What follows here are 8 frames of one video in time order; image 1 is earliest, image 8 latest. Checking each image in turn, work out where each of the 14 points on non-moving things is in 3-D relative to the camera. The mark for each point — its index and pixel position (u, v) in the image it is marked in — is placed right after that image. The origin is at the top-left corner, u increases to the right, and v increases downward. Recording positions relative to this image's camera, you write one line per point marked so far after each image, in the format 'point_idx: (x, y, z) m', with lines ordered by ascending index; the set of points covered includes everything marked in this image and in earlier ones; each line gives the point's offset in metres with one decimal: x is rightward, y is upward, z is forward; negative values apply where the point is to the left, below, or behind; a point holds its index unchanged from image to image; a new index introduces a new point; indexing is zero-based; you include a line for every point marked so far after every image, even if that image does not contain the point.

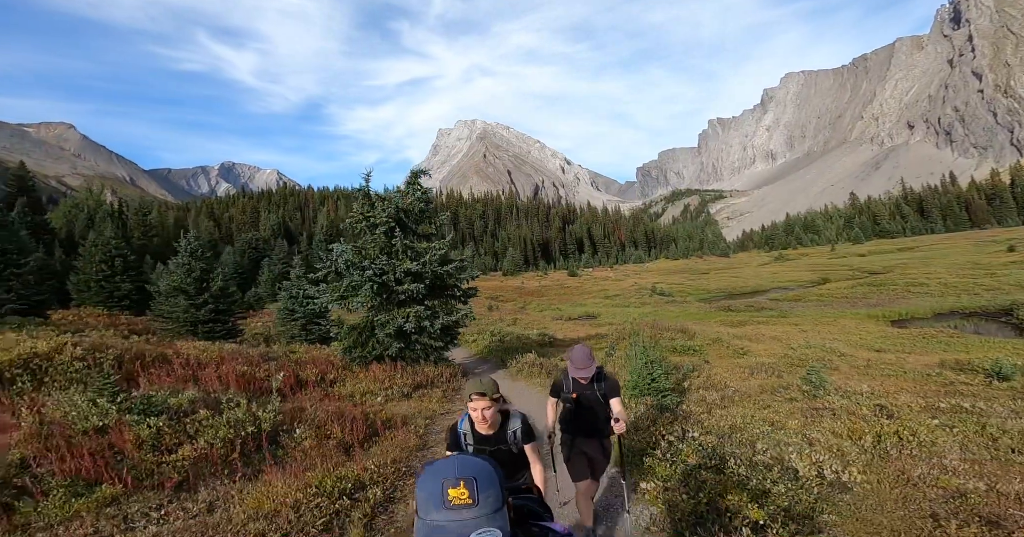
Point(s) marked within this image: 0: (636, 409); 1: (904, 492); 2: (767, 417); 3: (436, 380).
0: (+2.9, -3.0, +12.4) m
1: (+5.5, -3.1, +7.8) m
2: (+5.8, -3.1, +12.5) m
3: (-2.3, -3.3, +16.2) m
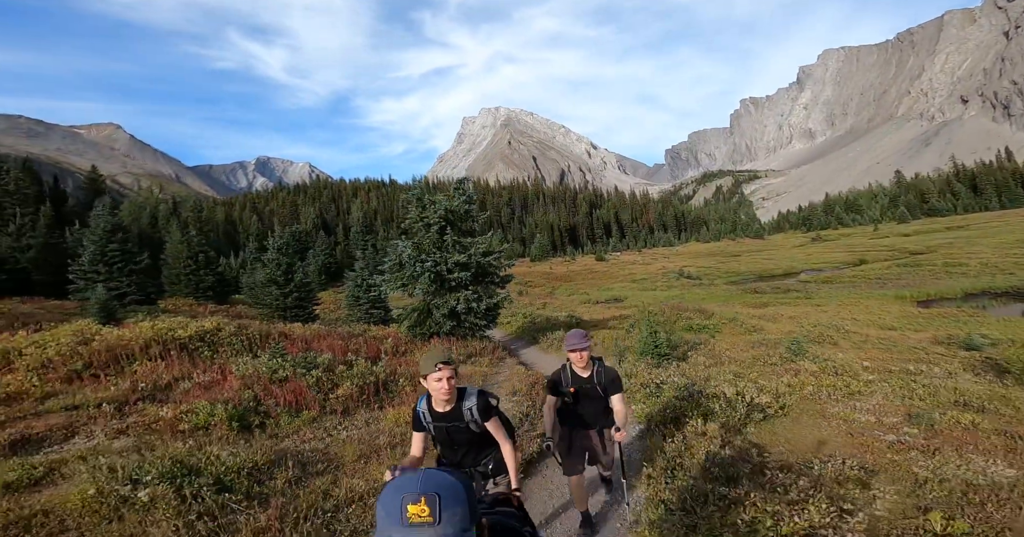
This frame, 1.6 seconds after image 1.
0: (+3.9, -2.8, +16.6) m
1: (+6.2, -3.0, +11.8) m
2: (+6.7, -2.9, +16.5) m
3: (-1.2, -3.1, +20.6) m
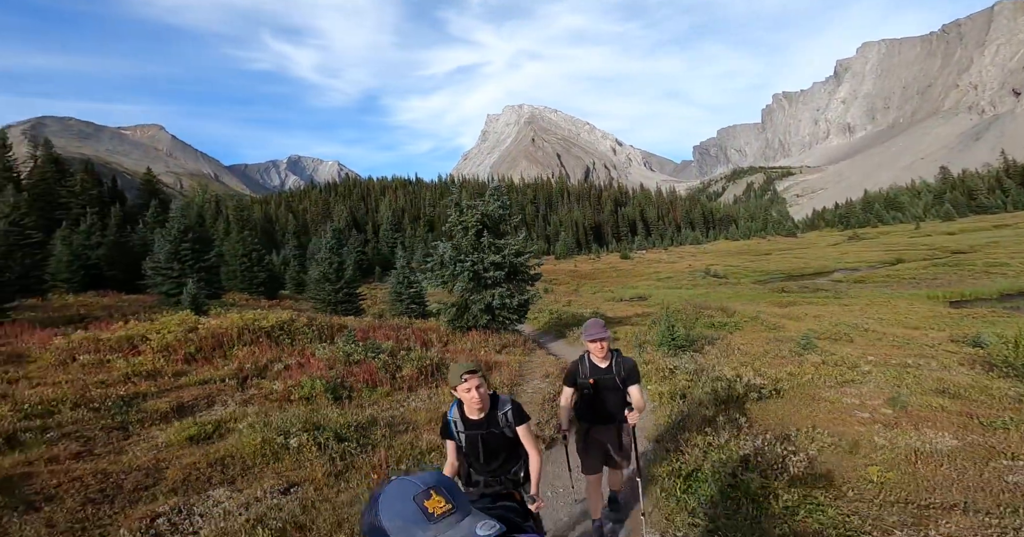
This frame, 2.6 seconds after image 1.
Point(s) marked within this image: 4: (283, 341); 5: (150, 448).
0: (+4.9, -2.9, +18.8) m
1: (+7.1, -3.0, +13.9) m
2: (+7.8, -3.0, +18.6) m
3: (0.0, -3.1, +23.0) m
4: (-6.9, -2.1, +17.4) m
5: (-5.3, -2.7, +8.5) m
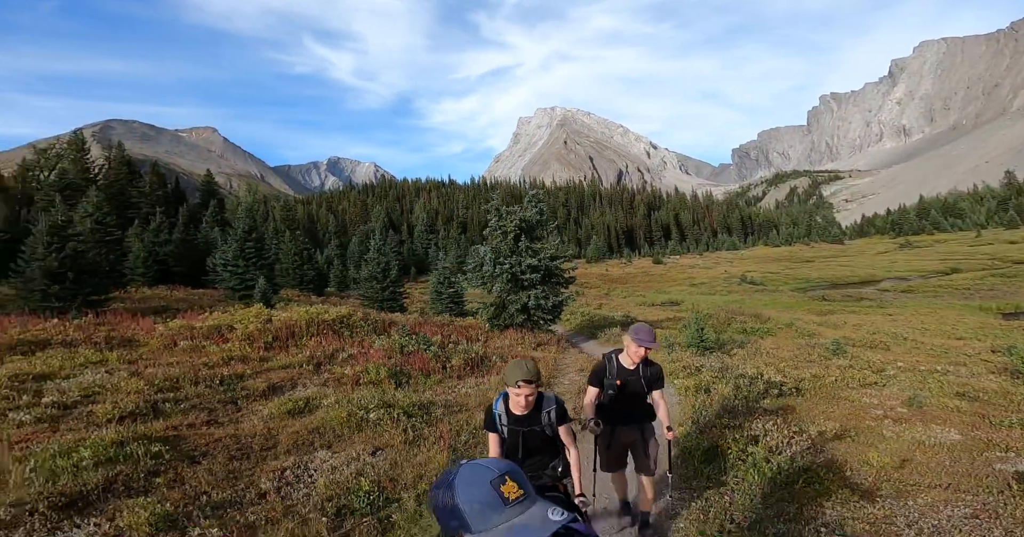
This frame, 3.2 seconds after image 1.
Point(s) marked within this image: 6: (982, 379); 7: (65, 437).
0: (+6.2, -3.1, +20.0) m
1: (+8.1, -3.3, +15.0) m
2: (+9.1, -3.2, +19.7) m
3: (+1.6, -3.2, +24.5) m
4: (-5.6, -2.1, +19.3) m
5: (-4.5, -2.7, +10.3) m
6: (+16.2, -3.9, +19.9) m
7: (-6.0, -2.4, +7.9) m
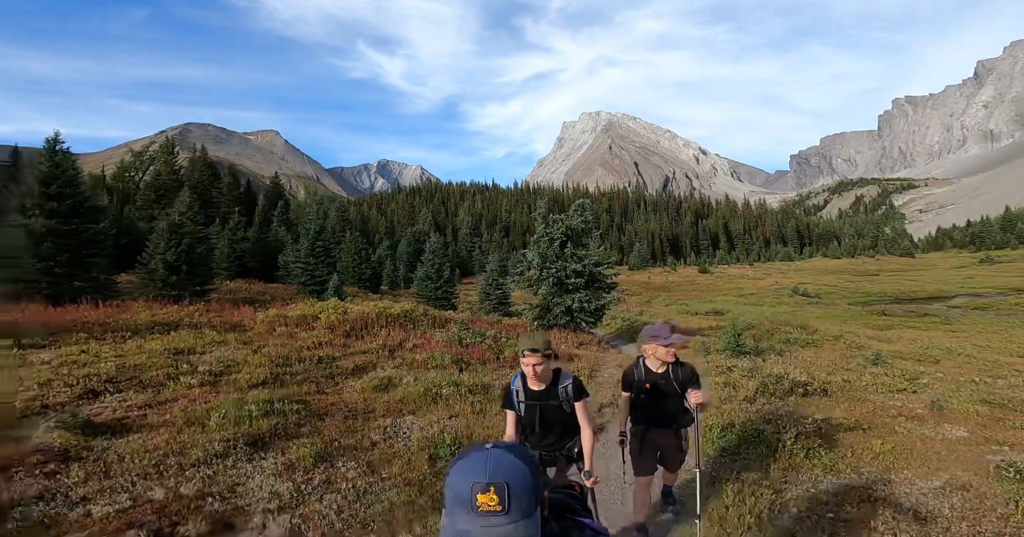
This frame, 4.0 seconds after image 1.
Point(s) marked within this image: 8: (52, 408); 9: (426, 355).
0: (+8.0, -3.4, +21.5) m
1: (+9.5, -3.6, +16.4) m
2: (+10.8, -3.6, +20.9) m
3: (+3.6, -3.4, +26.3) m
4: (-3.9, -2.1, +21.6) m
5: (-3.5, -2.6, +12.6) m
6: (+17.9, -4.5, +20.6) m
7: (-5.1, -2.3, +10.3) m
8: (-7.3, -2.3, +9.3) m
9: (-2.5, -2.5, +16.6) m
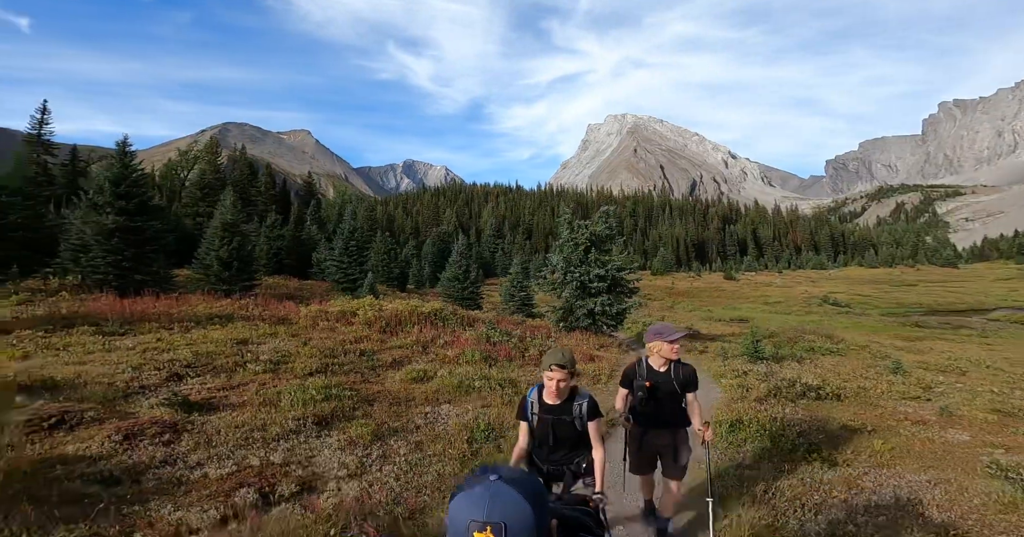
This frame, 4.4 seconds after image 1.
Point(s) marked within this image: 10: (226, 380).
0: (+8.9, -3.7, +22.3) m
1: (+10.2, -3.9, +17.1) m
2: (+11.7, -4.0, +21.6) m
3: (+4.8, -3.7, +27.2) m
4: (-2.9, -2.1, +22.8) m
5: (-2.8, -2.7, +13.8) m
6: (+18.8, -5.0, +21.0) m
7: (-4.5, -2.3, +11.6) m
8: (-6.8, -2.2, +10.6) m
9: (-1.7, -2.6, +17.8) m
10: (-5.8, -2.3, +11.6) m
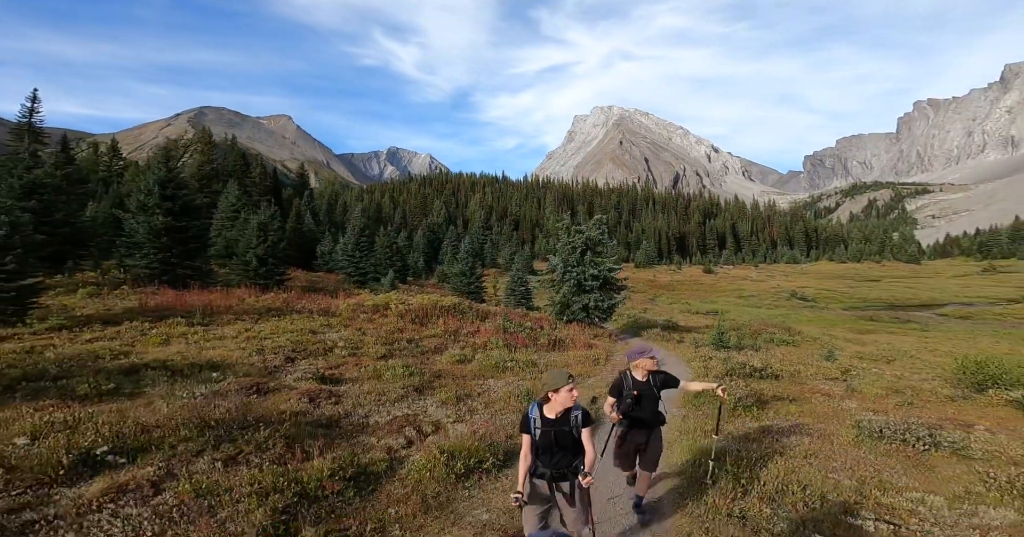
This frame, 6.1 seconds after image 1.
0: (+9.3, -3.9, +27.0) m
1: (+10.8, -4.3, +21.9) m
2: (+12.1, -4.3, +26.4) m
3: (+5.0, -3.7, +31.8) m
4: (-2.5, -2.2, +27.1) m
5: (-2.2, -2.9, +18.1) m
6: (+19.2, -5.3, +26.1) m
7: (-3.8, -2.6, +15.9) m
8: (-6.0, -2.6, +14.9) m
9: (-1.2, -2.8, +22.1) m
10: (-5.0, -2.6, +15.8) m
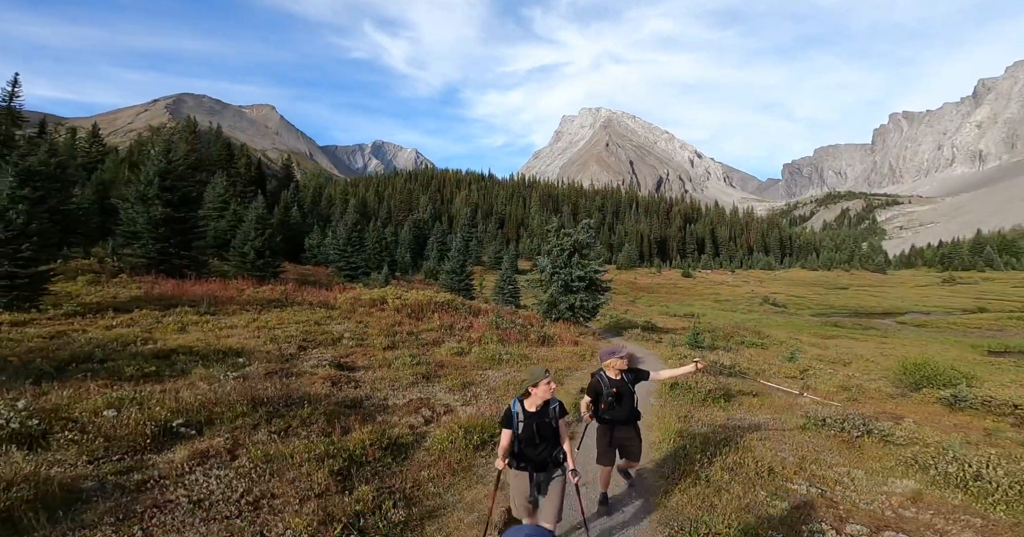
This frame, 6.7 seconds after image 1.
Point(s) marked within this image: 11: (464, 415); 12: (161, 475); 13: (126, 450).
0: (+8.7, -4.2, +28.9) m
1: (+10.3, -4.6, +23.8) m
2: (+11.5, -4.6, +28.4) m
3: (+4.2, -3.8, +33.5) m
4: (-3.0, -2.2, +28.6) m
5: (-2.4, -2.9, +19.6) m
6: (+18.6, -5.9, +28.3) m
7: (-3.9, -2.5, +17.3) m
8: (-6.1, -2.4, +16.2) m
9: (-1.5, -2.8, +23.6) m
10: (-5.2, -2.5, +17.2) m
11: (-1.0, -2.9, +11.4) m
12: (-4.9, -2.8, +7.8) m
13: (-5.7, -2.6, +8.3) m
